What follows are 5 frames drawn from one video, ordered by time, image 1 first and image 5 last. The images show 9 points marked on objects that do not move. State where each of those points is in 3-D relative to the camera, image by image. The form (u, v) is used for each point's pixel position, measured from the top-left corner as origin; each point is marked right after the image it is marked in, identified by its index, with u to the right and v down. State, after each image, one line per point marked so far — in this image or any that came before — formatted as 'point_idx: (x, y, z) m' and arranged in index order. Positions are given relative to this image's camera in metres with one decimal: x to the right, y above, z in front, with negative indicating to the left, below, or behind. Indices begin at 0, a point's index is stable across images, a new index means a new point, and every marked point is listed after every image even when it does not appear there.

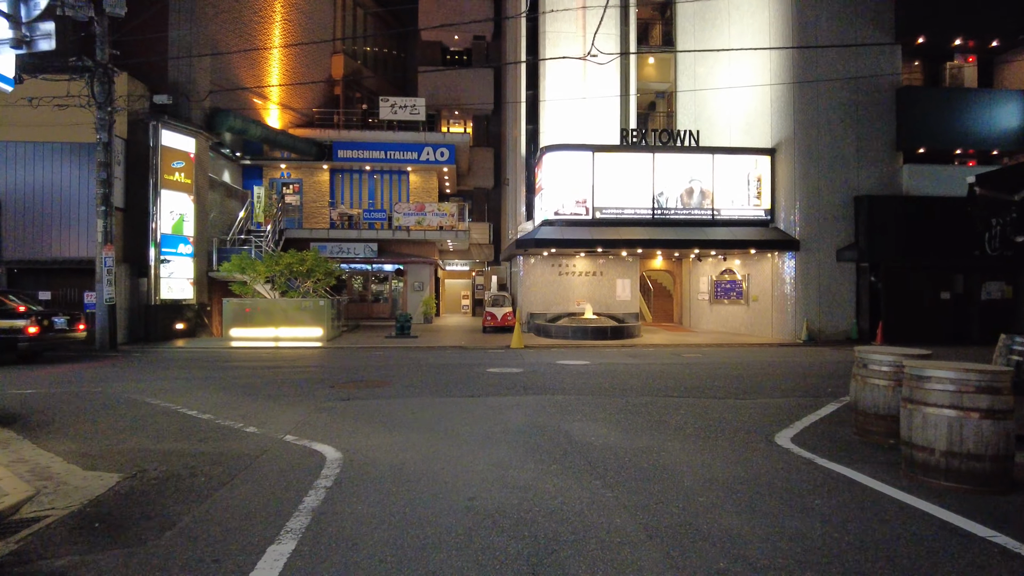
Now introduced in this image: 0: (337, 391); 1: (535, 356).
0: (-2.5, -1.5, +9.7) m
1: (+0.5, -1.6, +16.0) m
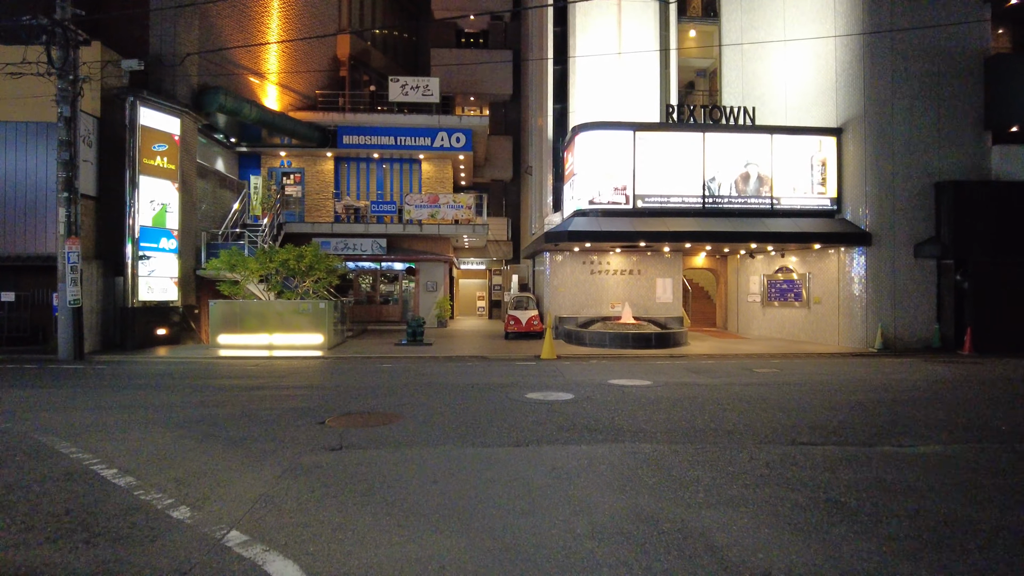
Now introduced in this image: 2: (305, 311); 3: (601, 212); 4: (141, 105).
0: (-1.9, -1.5, +6.9) m
1: (+1.2, -1.6, +13.2) m
2: (-5.8, -0.7, +18.8) m
3: (+2.6, +2.2, +19.1) m
4: (-10.0, +4.9, +18.2) m
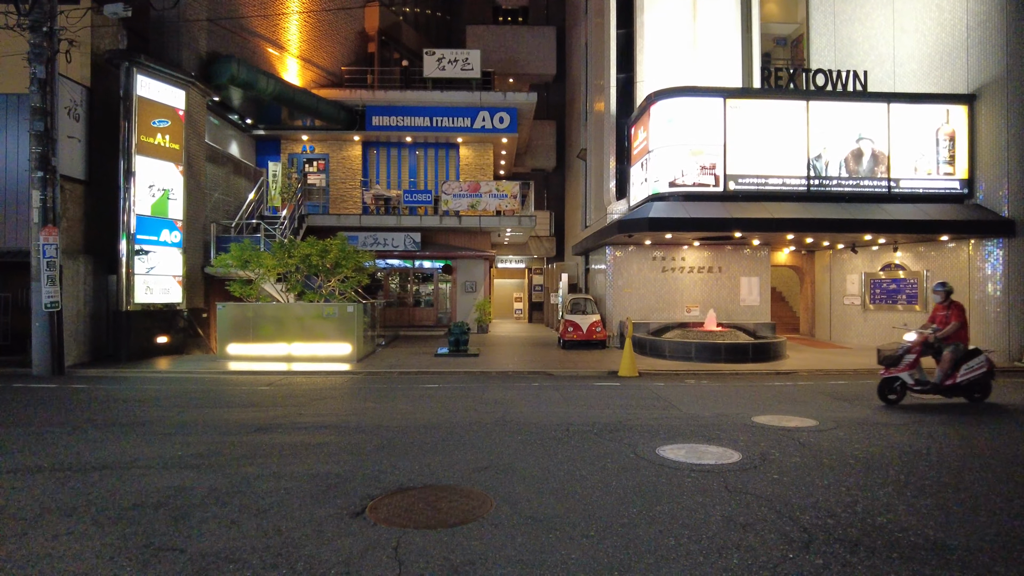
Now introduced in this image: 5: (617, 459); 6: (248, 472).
0: (-0.8, -1.5, +3.9) m
1: (+2.5, -1.6, +10.0) m
2: (-4.3, -0.7, +15.9) m
3: (+4.0, +2.2, +15.9) m
4: (-8.6, +4.9, +15.4) m
5: (+0.9, -1.5, +5.9) m
6: (-2.1, -1.5, +5.5) m
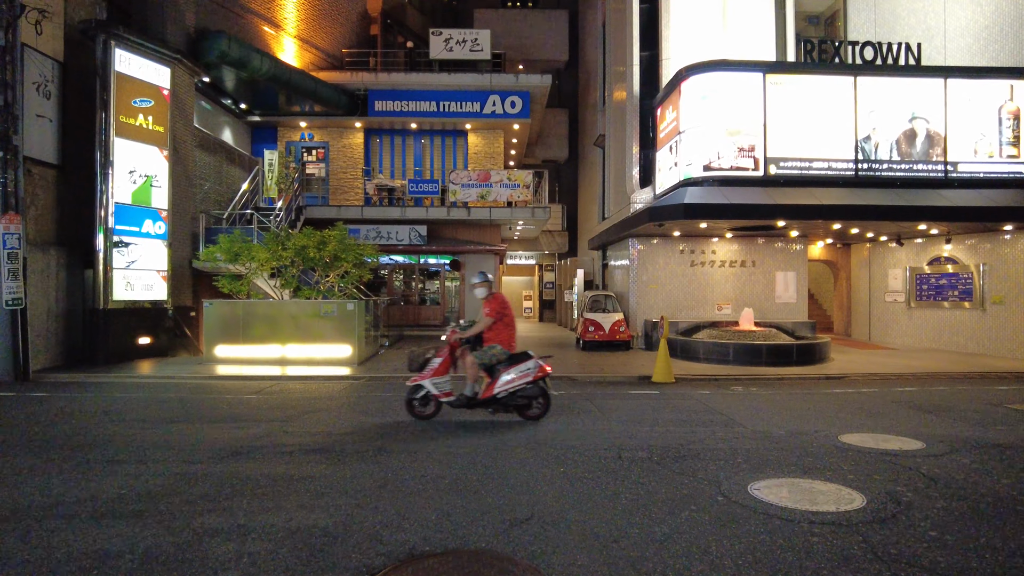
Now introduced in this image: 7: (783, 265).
0: (-0.5, -1.4, +2.4) m
1: (+2.8, -1.5, +8.6) m
2: (-3.9, -0.6, +14.4) m
3: (+4.4, +2.3, +14.4) m
4: (-8.2, +5.0, +14.0) m
5: (+1.2, -1.4, +4.4) m
6: (-1.8, -1.4, +4.0) m
7: (+6.9, +0.6, +17.0) m
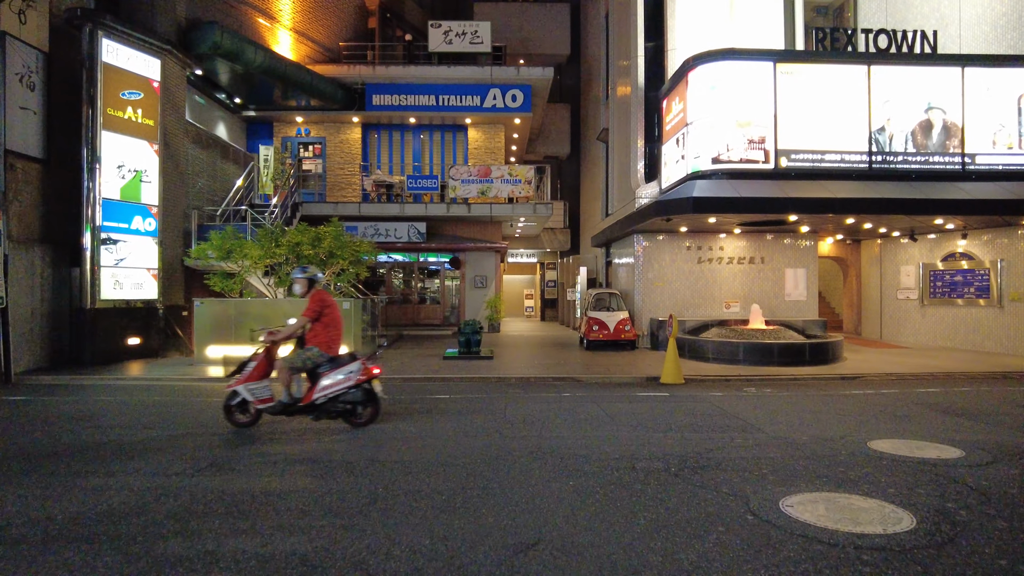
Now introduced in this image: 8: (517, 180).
0: (-0.4, -1.4, +1.9) m
1: (+2.9, -1.5, +8.1) m
2: (-3.9, -0.5, +13.9) m
3: (+4.4, +2.3, +13.9) m
4: (-8.2, +5.0, +13.5) m
5: (+1.3, -1.4, +3.9) m
6: (-1.8, -1.4, +3.5) m
7: (+6.9, +0.7, +16.5) m
8: (+0.1, +3.2, +20.0) m
